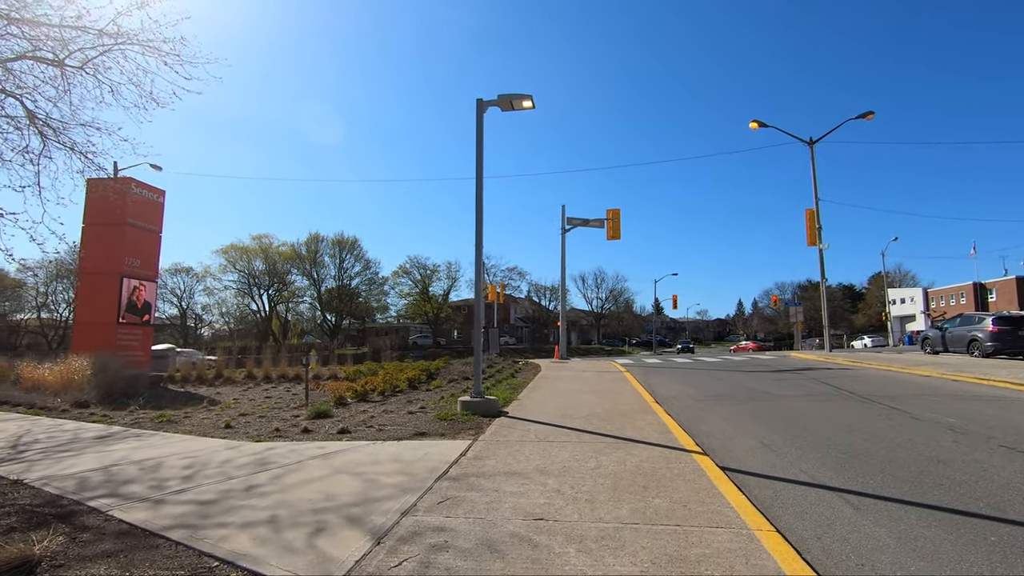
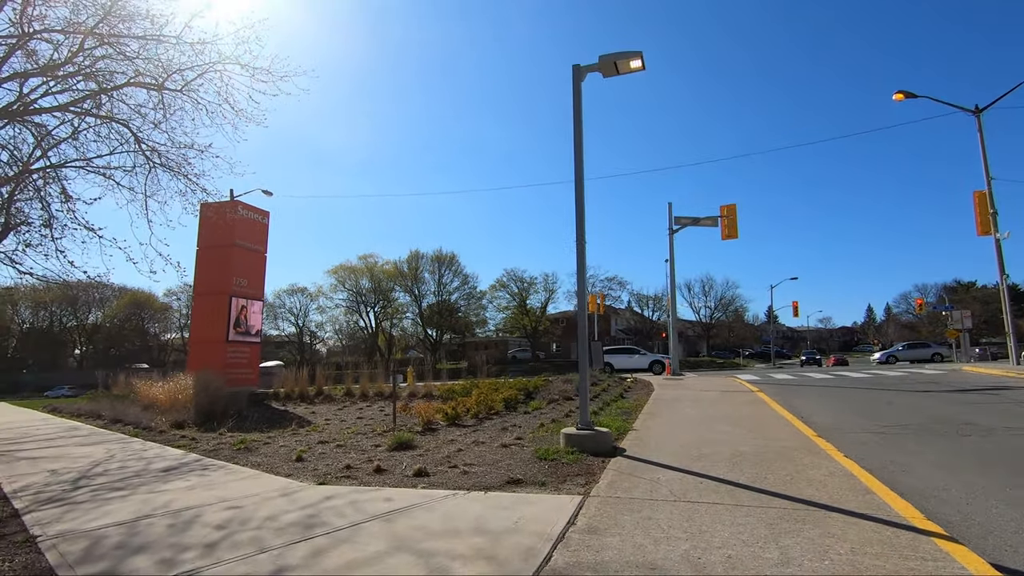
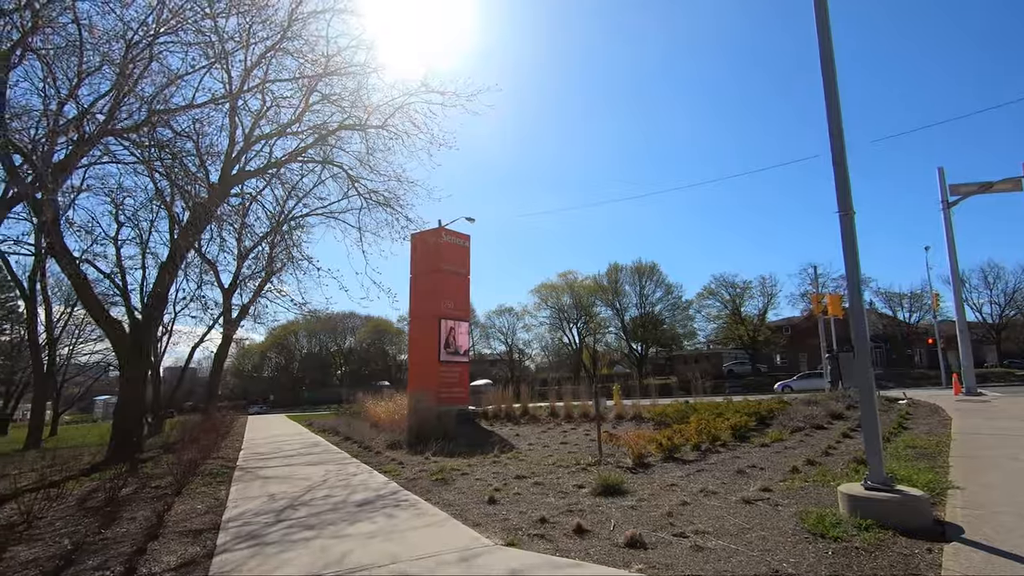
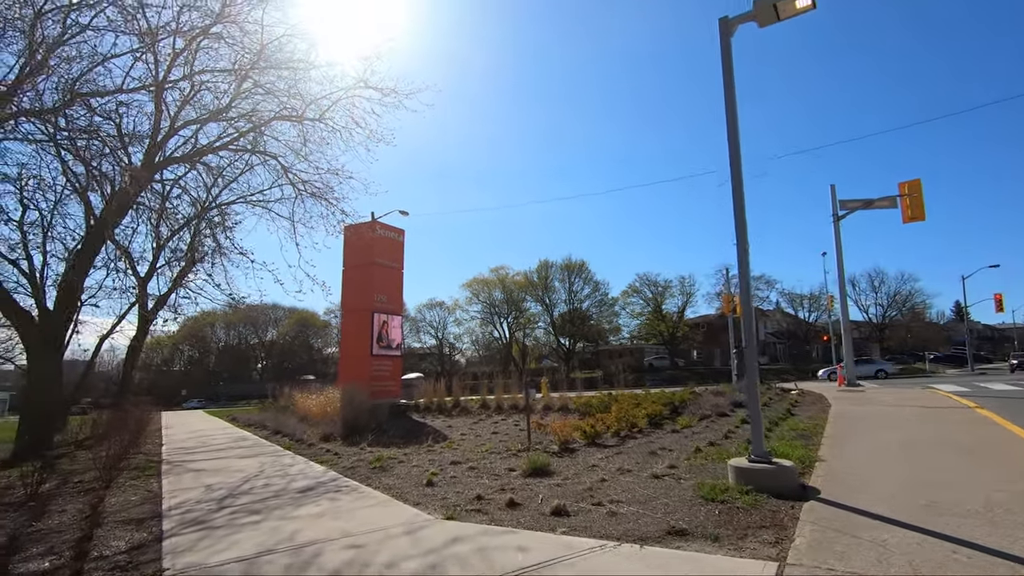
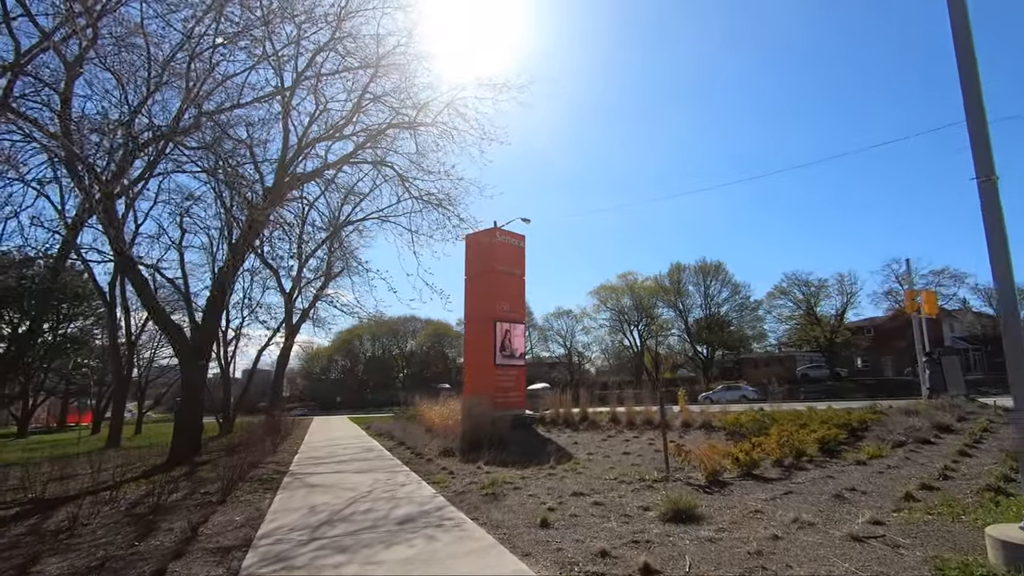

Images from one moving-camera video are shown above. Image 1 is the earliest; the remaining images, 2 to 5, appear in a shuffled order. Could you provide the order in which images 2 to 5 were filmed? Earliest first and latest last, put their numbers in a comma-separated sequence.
2, 4, 3, 5
